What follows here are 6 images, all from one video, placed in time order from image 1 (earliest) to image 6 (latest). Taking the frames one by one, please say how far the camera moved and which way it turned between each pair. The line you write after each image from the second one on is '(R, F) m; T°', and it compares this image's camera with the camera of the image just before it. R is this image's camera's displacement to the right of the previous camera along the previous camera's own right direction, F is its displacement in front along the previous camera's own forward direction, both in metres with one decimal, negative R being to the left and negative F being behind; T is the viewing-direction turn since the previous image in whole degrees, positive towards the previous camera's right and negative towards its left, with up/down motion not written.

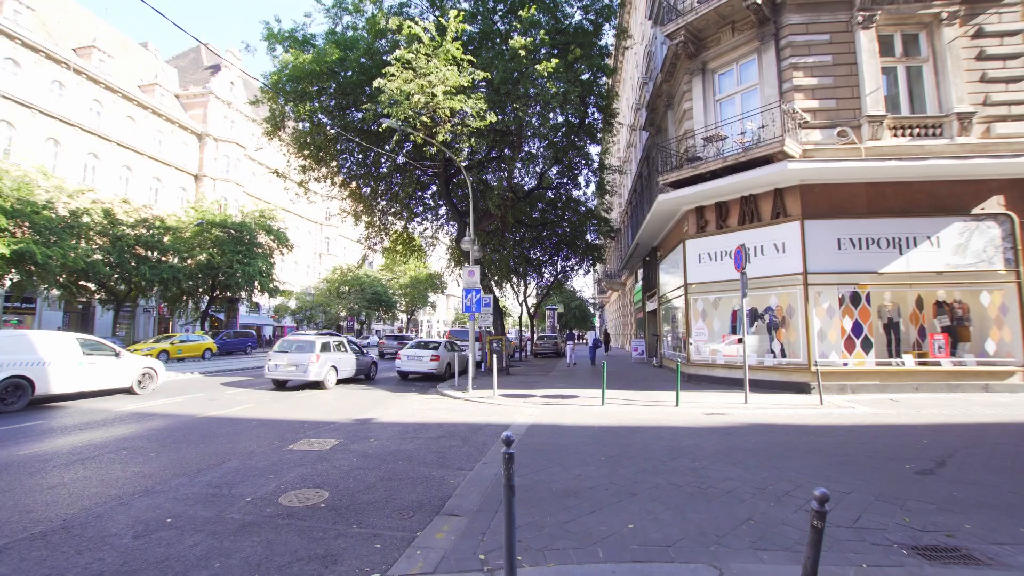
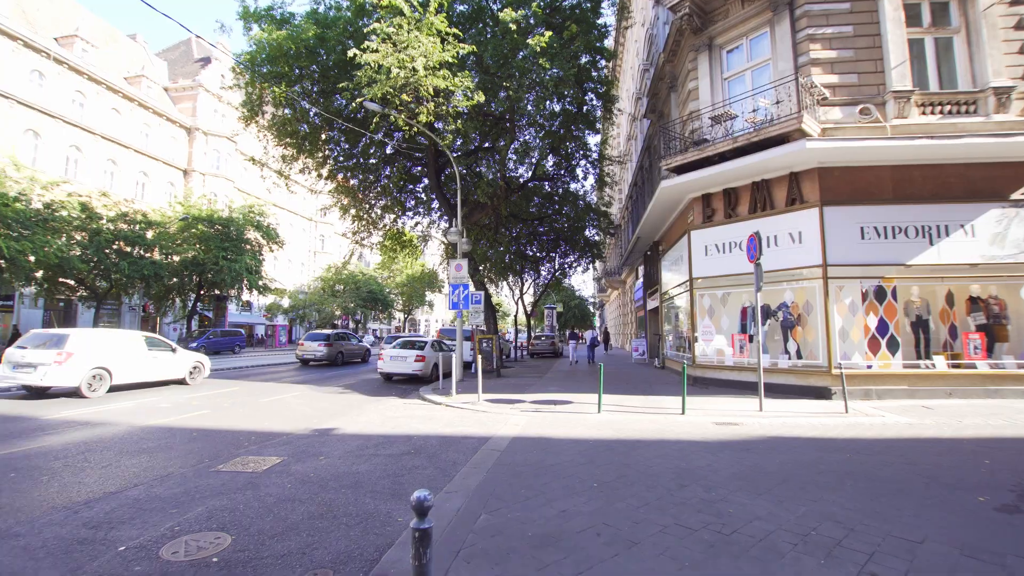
(+0.3, +1.2) m; 0°
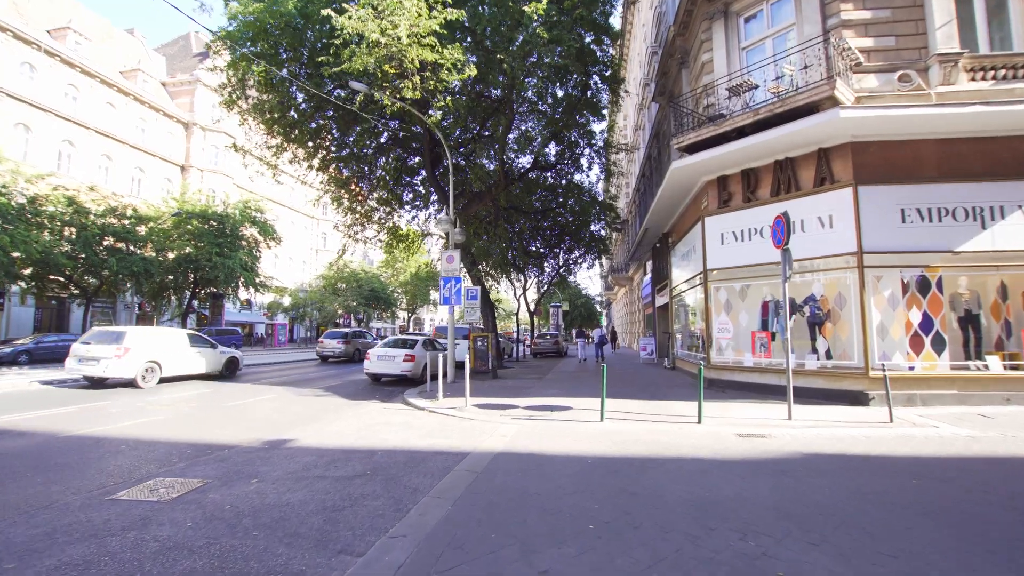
(+0.3, +1.2) m; -1°
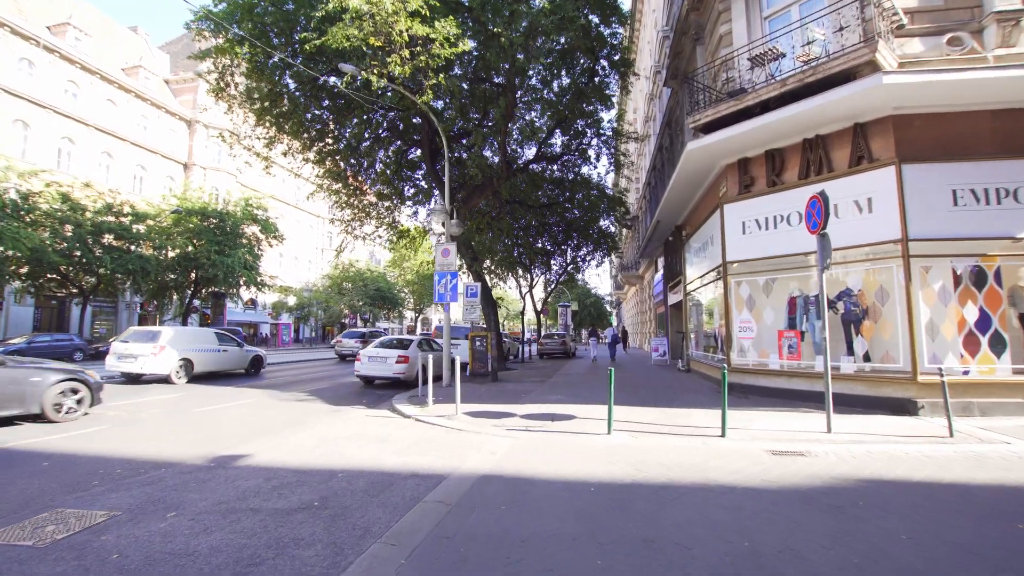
(+0.2, +1.1) m; -1°
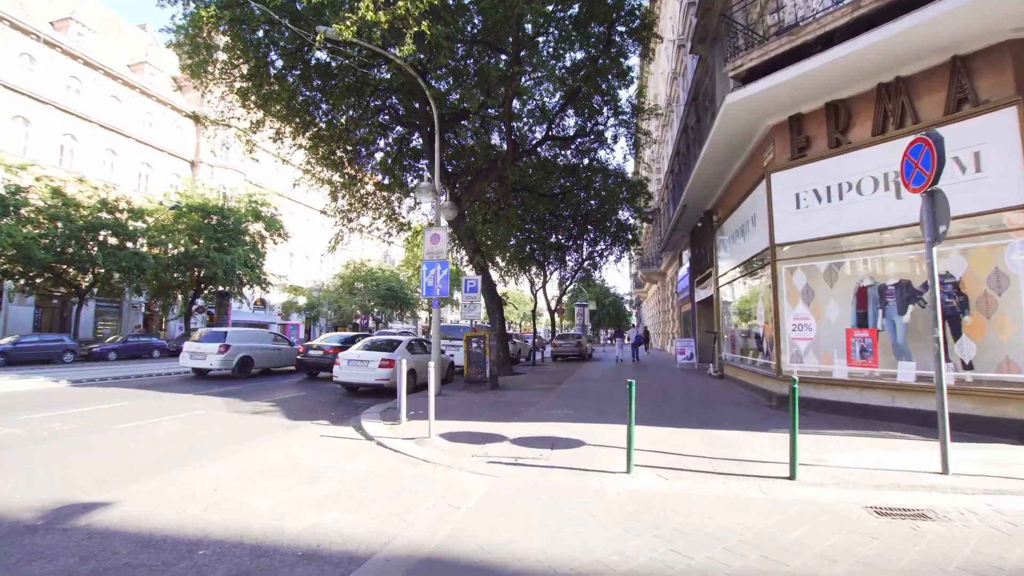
(+0.4, +2.0) m; -2°
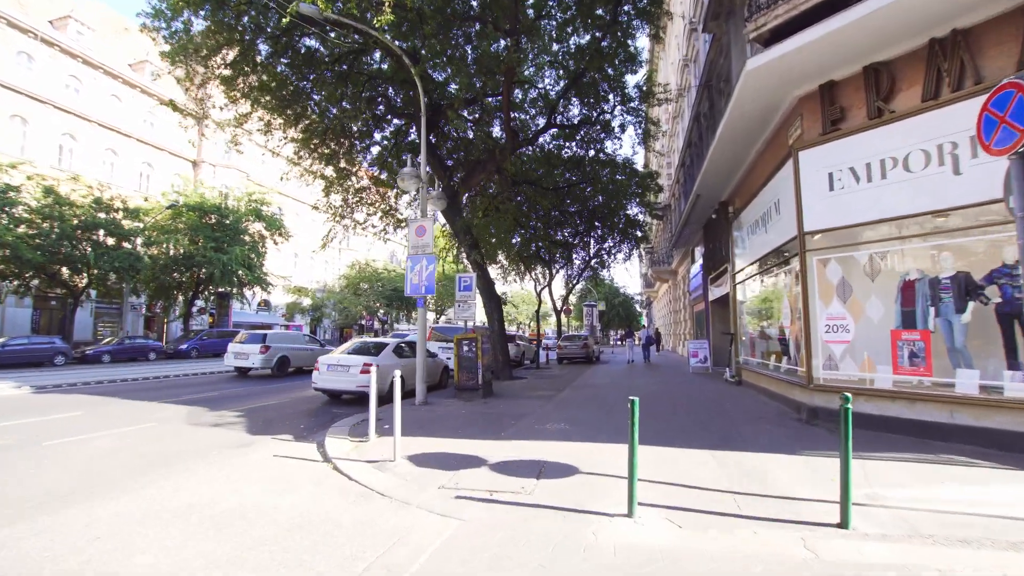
(+0.4, +1.1) m; -1°
